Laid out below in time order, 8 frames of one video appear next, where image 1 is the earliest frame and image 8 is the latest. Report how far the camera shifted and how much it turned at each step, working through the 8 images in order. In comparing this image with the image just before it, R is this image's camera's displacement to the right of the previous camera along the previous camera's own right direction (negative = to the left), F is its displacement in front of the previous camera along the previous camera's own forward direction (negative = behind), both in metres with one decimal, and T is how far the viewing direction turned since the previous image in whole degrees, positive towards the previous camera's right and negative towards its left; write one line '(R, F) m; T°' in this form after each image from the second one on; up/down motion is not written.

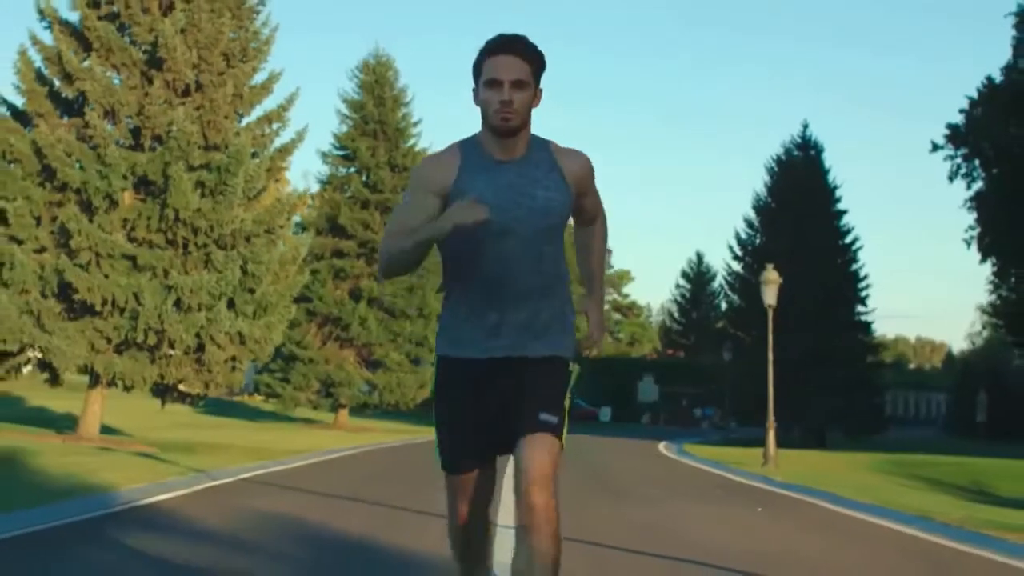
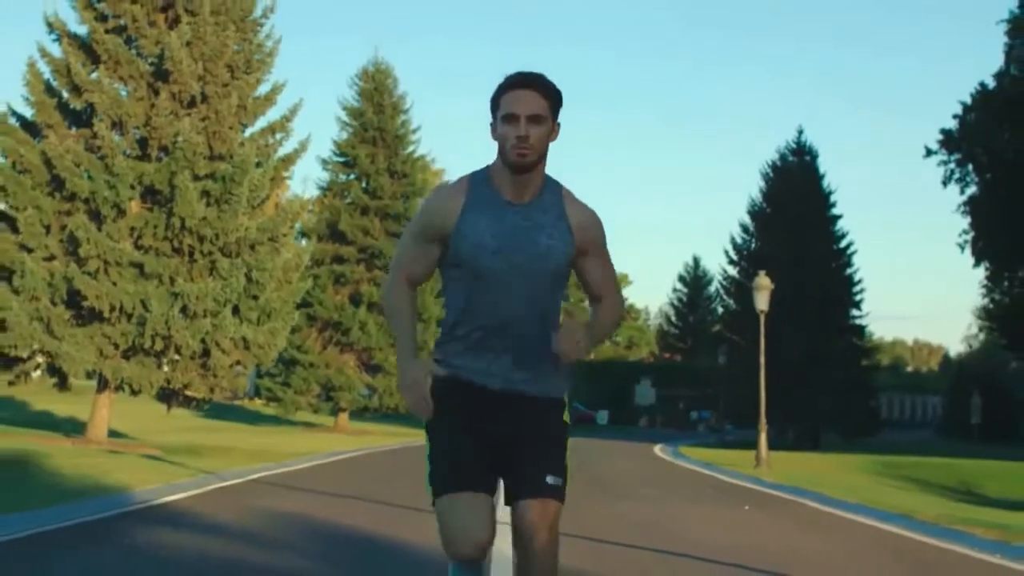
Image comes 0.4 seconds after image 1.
(0.0, -0.7) m; 0°
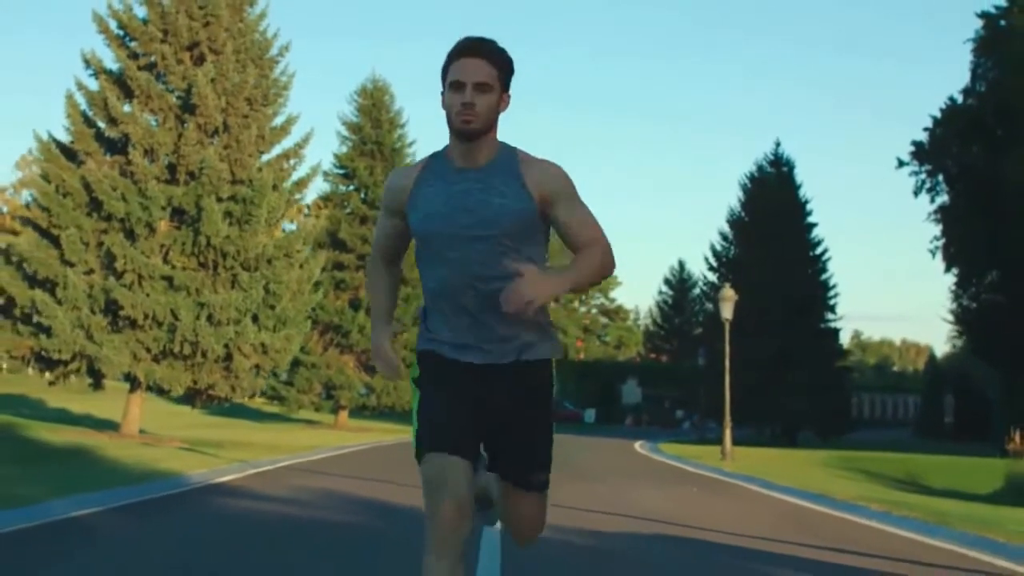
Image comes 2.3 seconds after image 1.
(0.0, -3.4) m; 0°
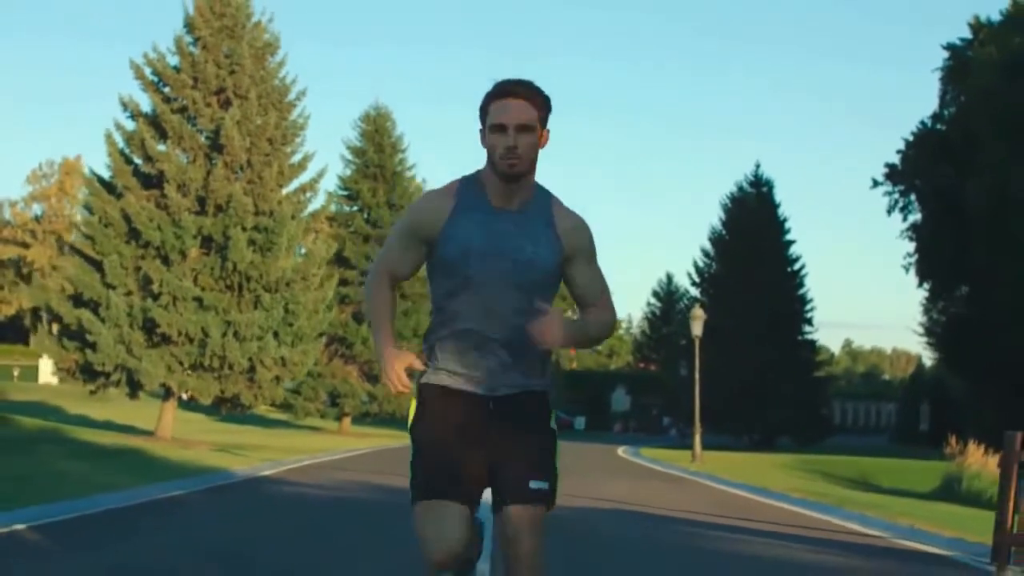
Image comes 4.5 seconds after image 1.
(+0.1, -4.0) m; 0°
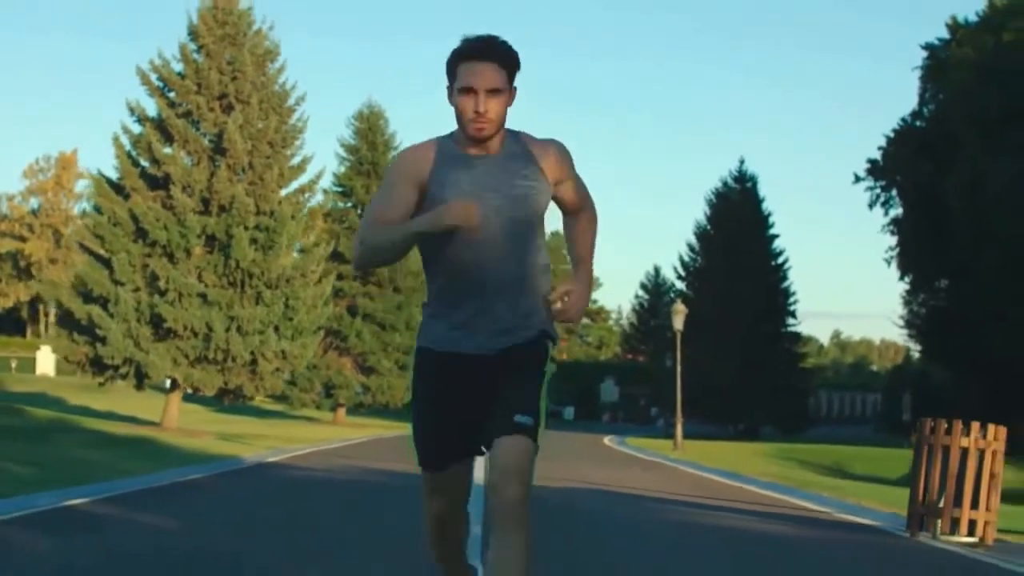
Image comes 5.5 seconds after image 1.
(0.0, -1.8) m; 0°
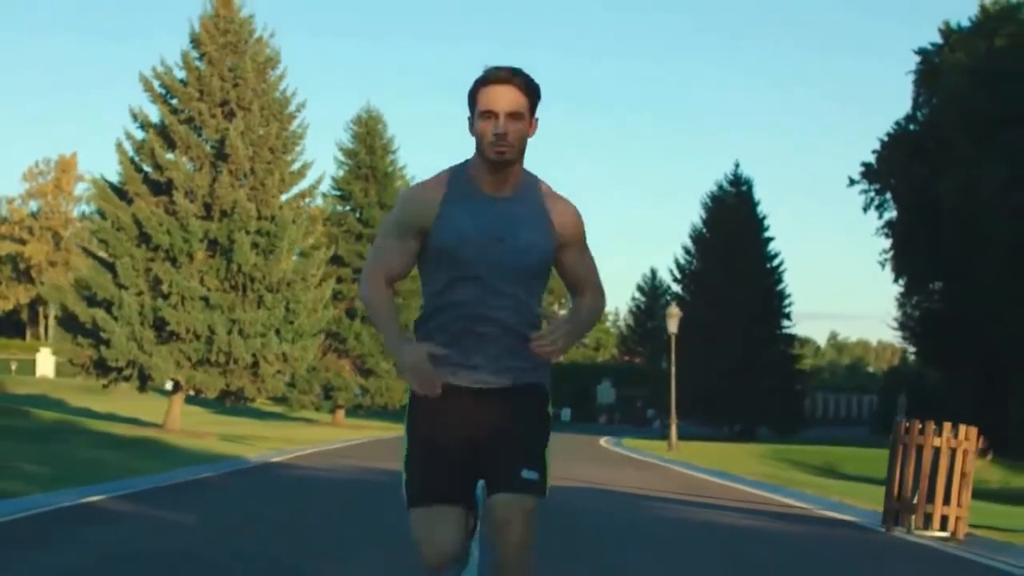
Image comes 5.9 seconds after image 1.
(0.0, -0.6) m; 0°
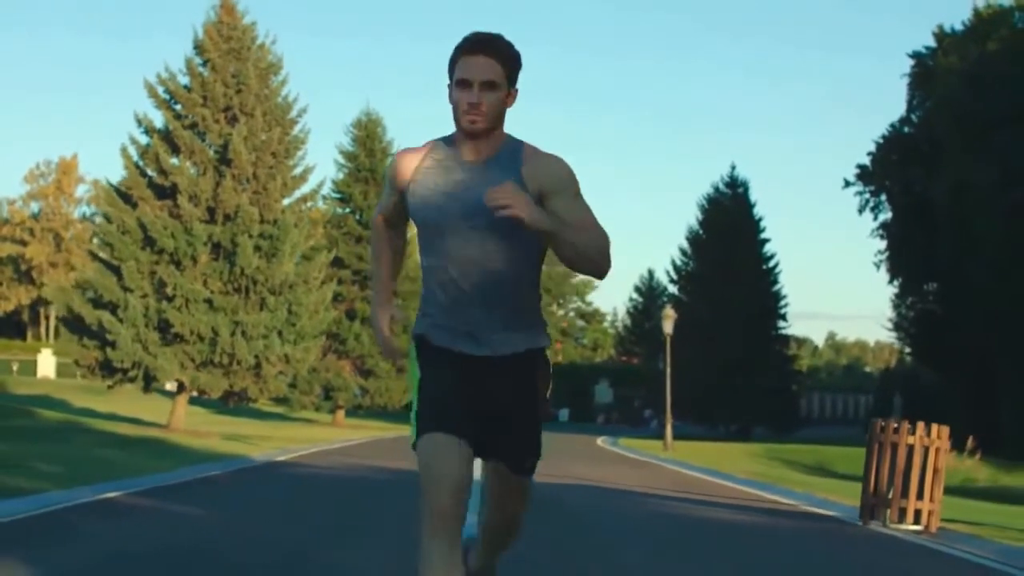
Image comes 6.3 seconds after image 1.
(0.0, -0.7) m; 0°
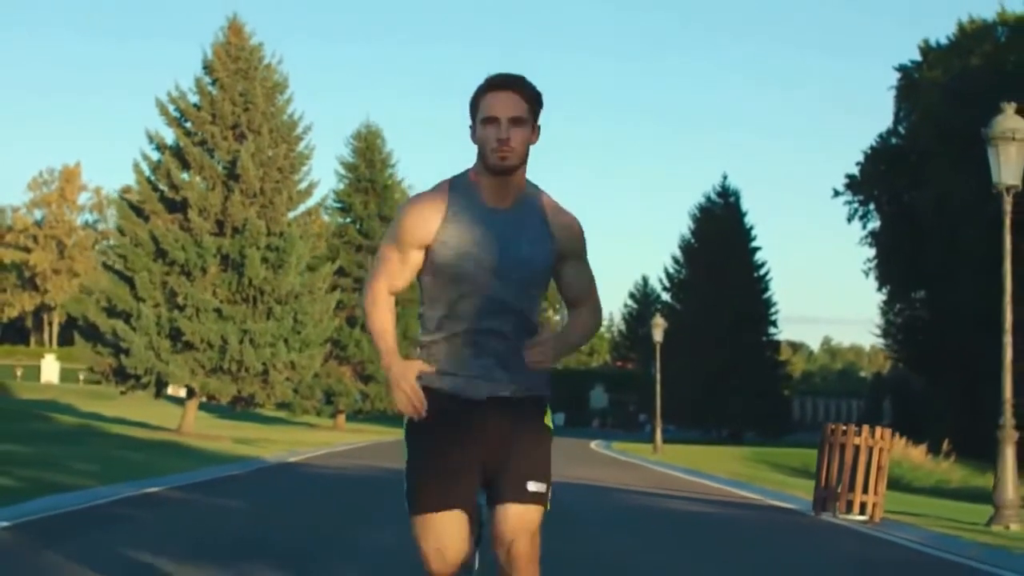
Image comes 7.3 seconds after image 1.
(0.0, -1.8) m; 0°
